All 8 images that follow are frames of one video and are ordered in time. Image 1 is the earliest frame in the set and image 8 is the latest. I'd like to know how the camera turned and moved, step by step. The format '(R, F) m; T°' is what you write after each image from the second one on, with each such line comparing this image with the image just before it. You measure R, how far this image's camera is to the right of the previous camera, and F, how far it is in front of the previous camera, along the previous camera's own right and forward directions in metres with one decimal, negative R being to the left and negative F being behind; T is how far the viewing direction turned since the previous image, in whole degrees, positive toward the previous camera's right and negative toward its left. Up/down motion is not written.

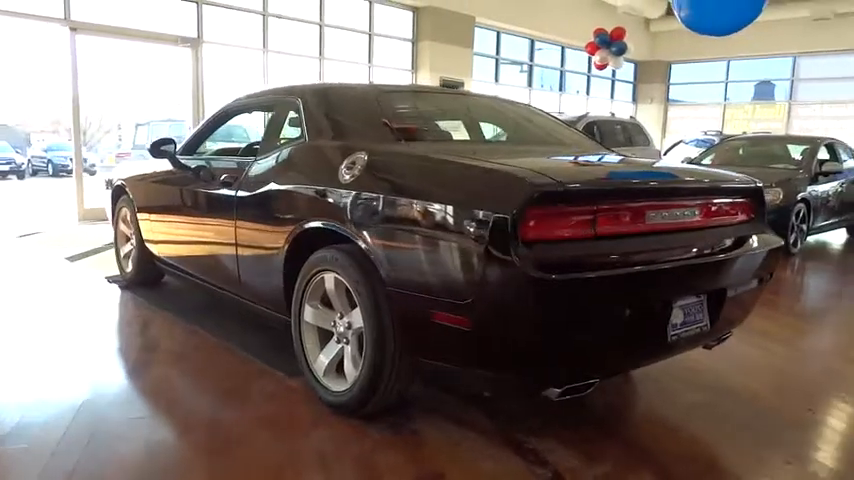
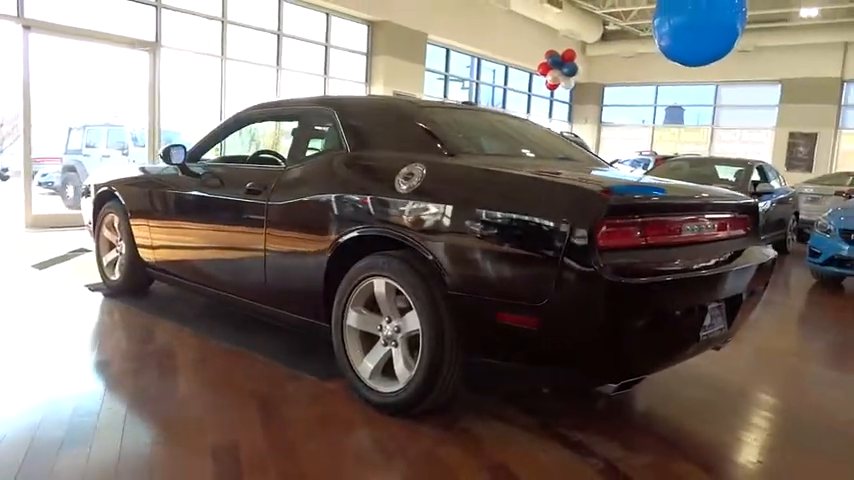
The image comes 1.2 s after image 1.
(-0.5, -0.1) m; +7°
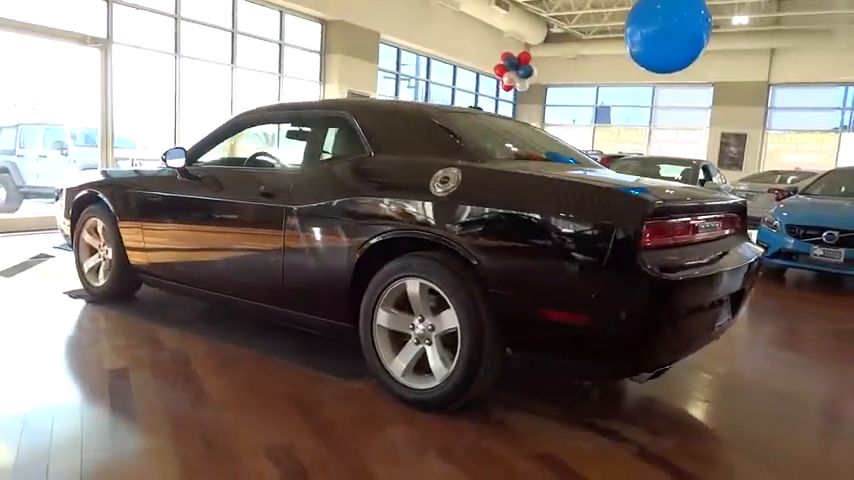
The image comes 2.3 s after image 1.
(-0.4, -0.1) m; +6°
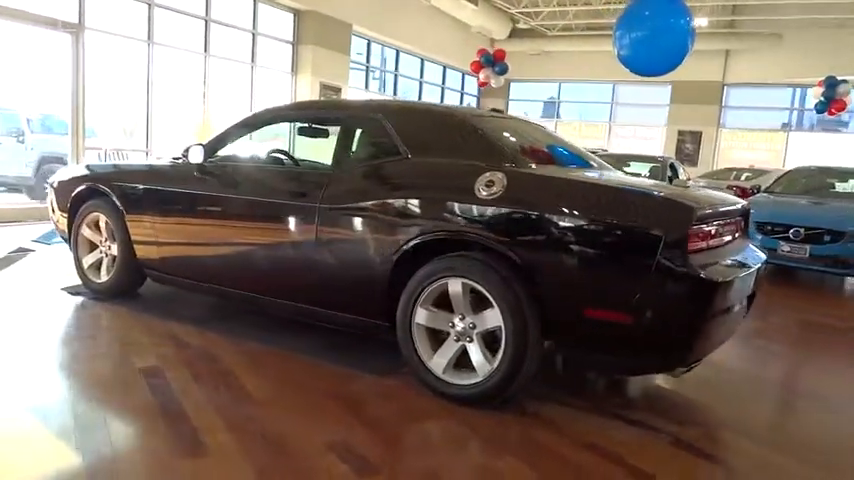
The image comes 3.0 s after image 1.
(-0.4, -0.1) m; +4°
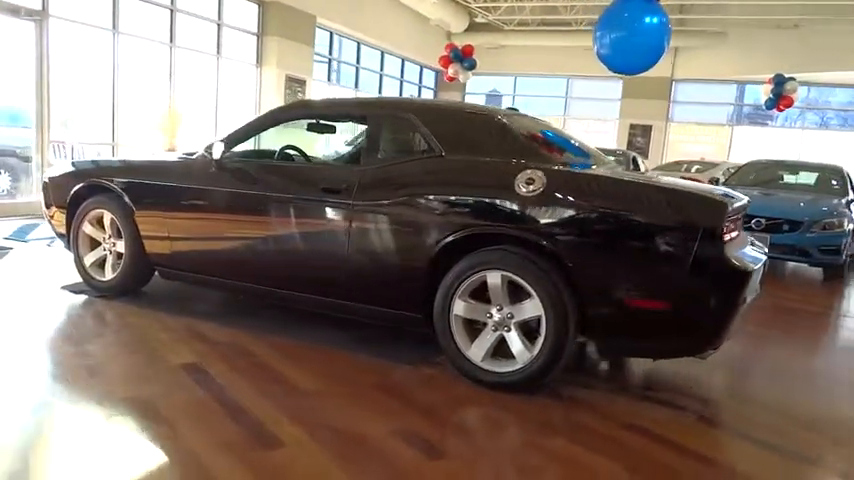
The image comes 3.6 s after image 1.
(-0.4, -0.1) m; +5°
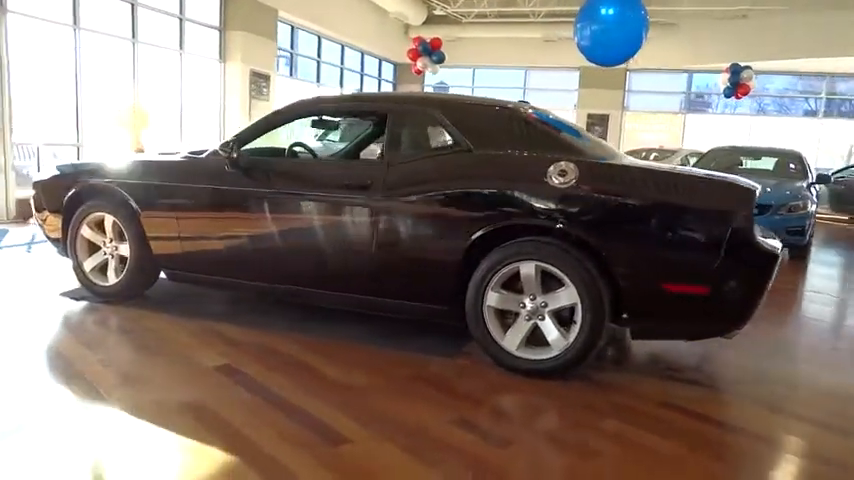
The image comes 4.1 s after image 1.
(-0.4, 0.0) m; +4°
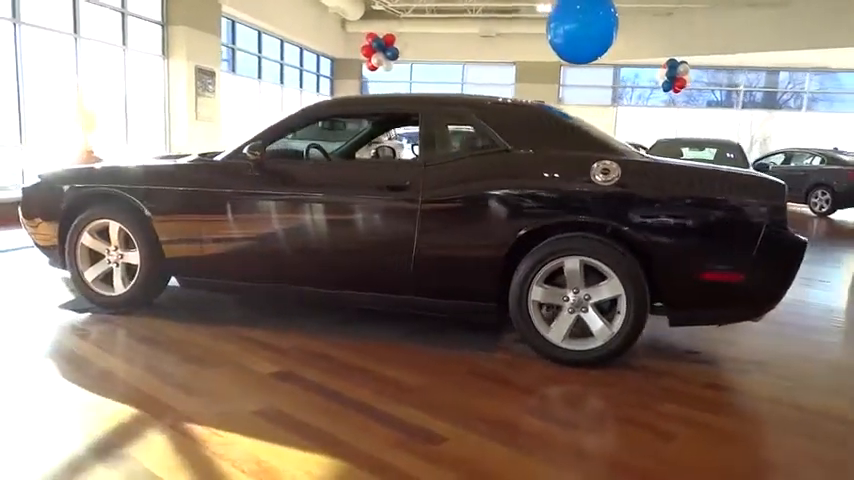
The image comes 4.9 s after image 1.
(-0.6, 0.0) m; +7°
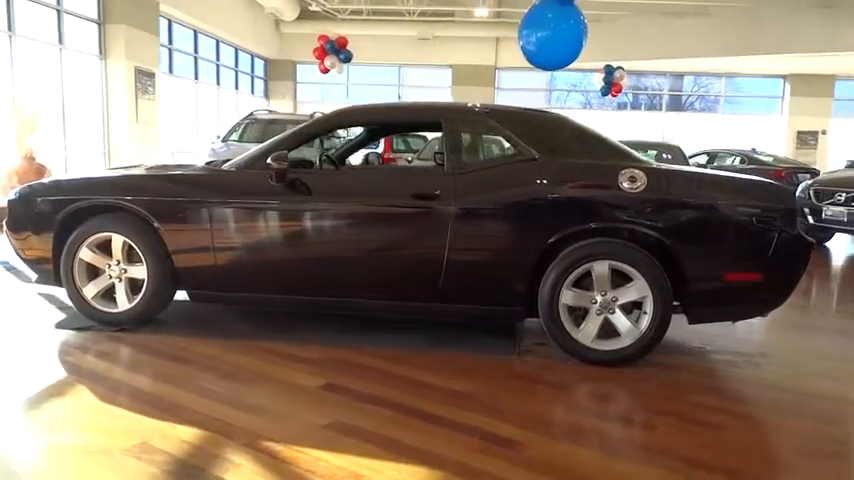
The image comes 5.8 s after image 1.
(-0.6, 0.0) m; +7°
